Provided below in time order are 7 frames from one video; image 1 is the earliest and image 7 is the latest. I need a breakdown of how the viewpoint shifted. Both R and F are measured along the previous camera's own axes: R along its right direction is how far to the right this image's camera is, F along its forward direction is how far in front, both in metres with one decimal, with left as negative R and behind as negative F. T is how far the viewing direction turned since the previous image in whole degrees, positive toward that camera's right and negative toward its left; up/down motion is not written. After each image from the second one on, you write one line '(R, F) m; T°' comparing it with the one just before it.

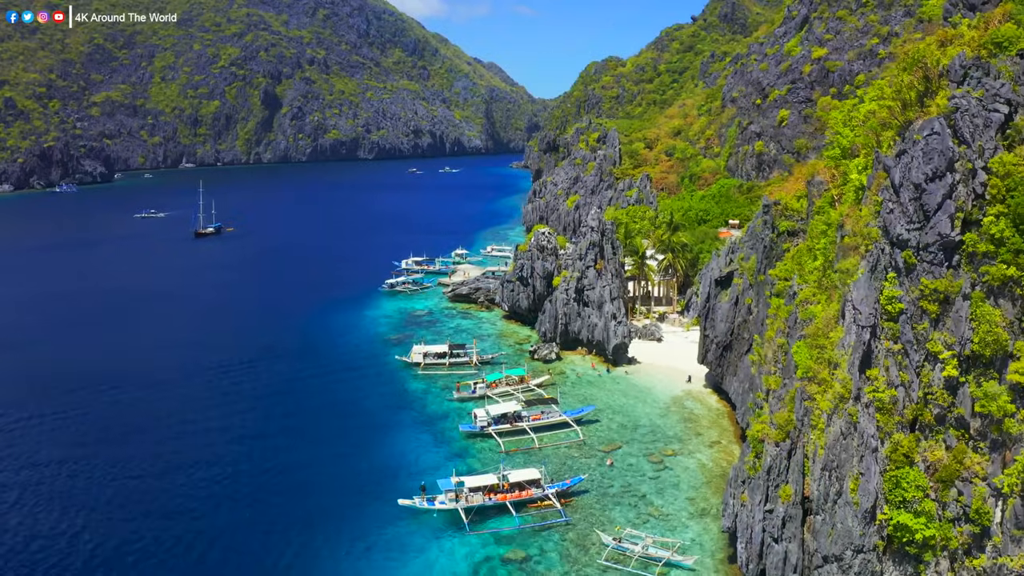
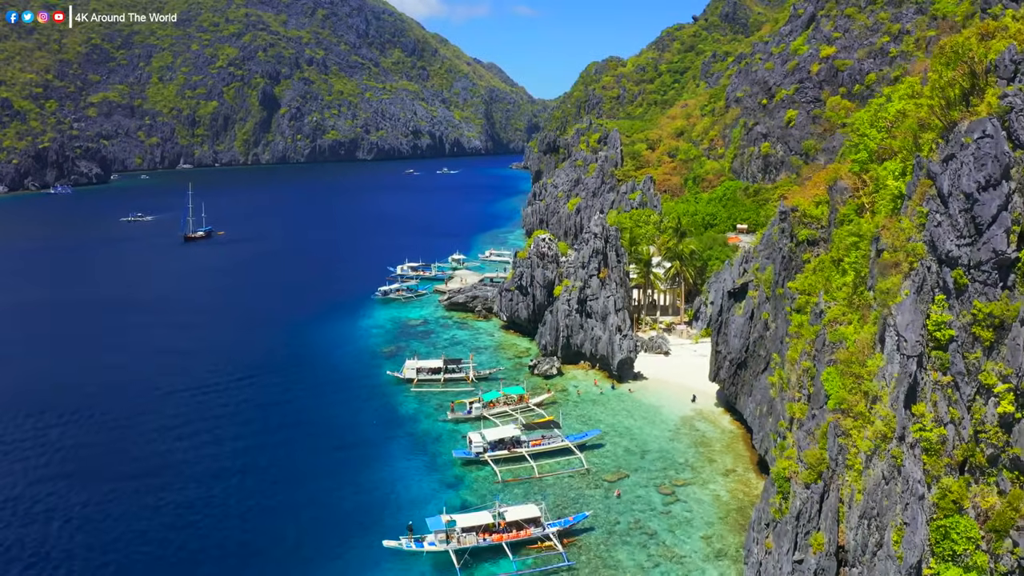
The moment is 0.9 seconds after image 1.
(+0.1, +3.5) m; 0°
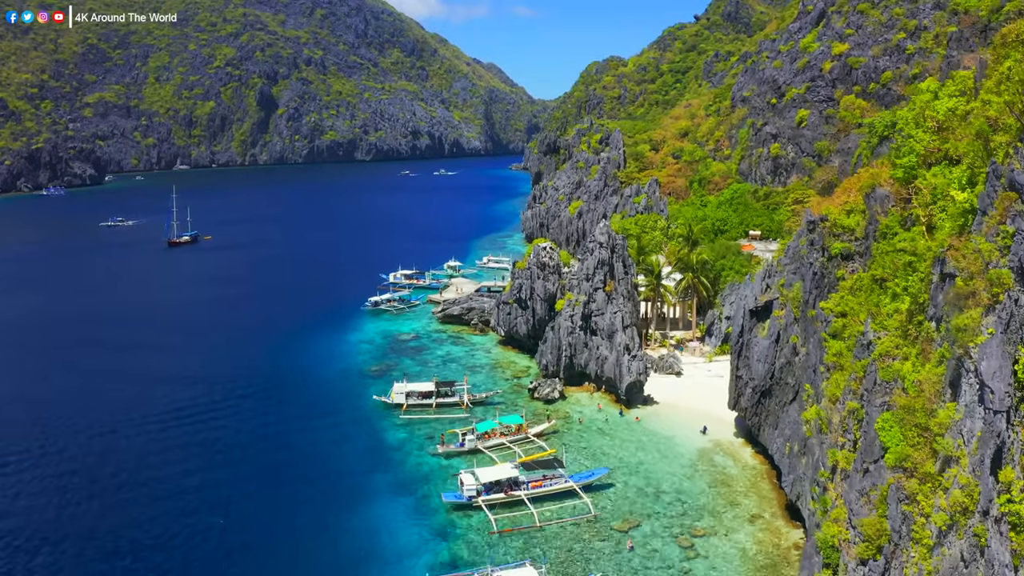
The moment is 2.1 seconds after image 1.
(+0.1, +4.9) m; 0°
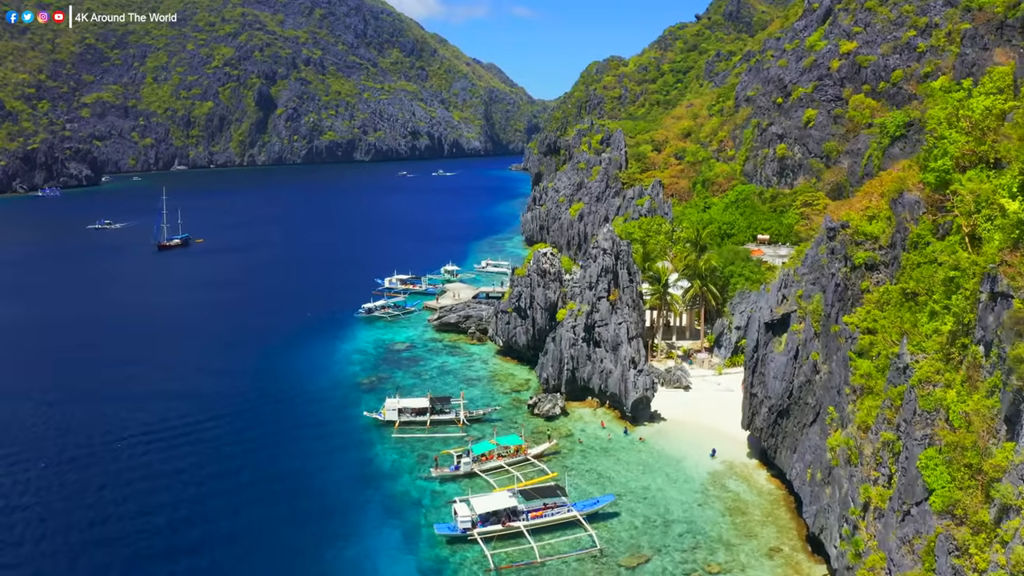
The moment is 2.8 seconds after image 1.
(+0.1, +2.9) m; 0°
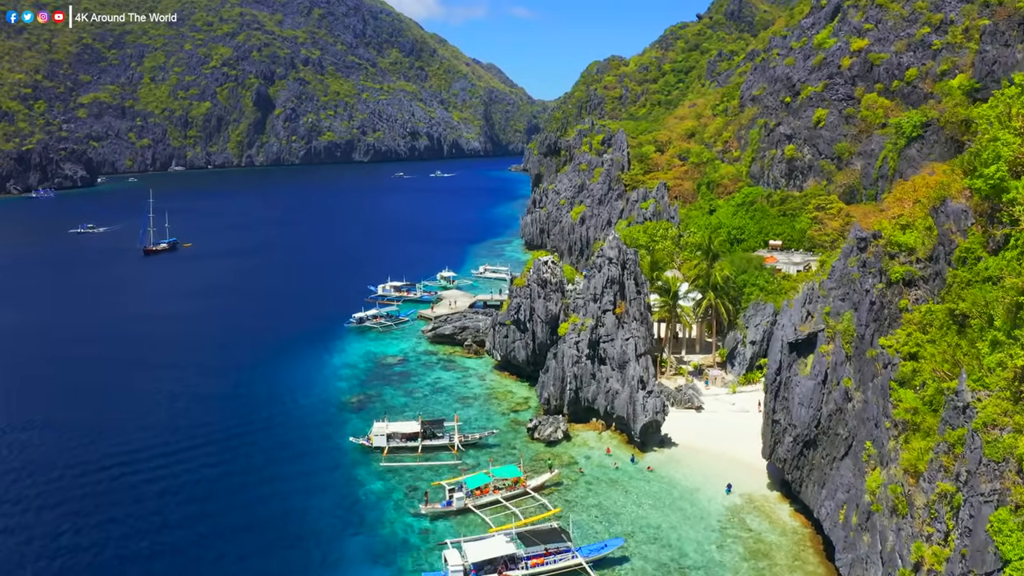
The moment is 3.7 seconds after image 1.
(+0.1, +3.8) m; 0°
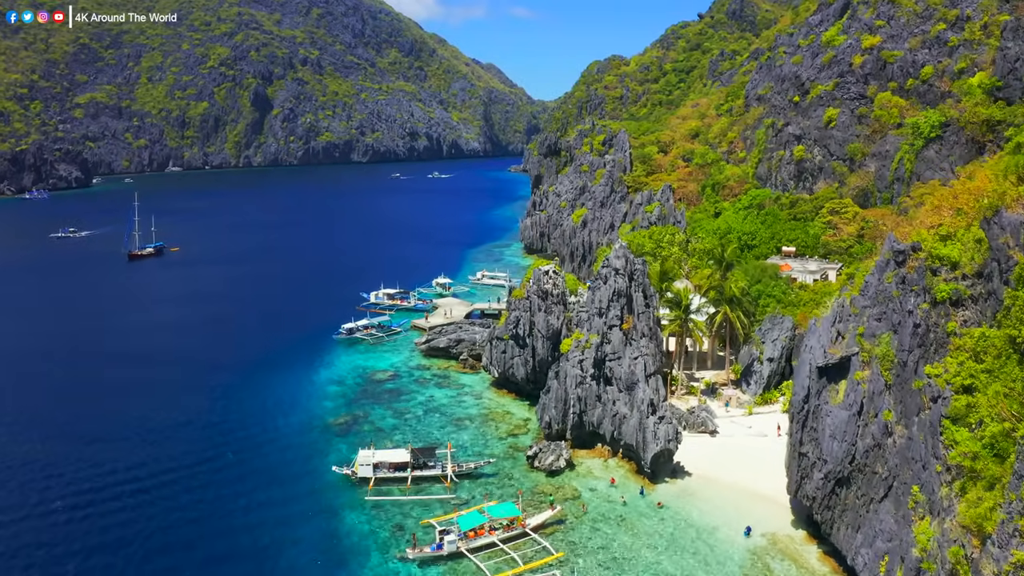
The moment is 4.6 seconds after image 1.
(+0.1, +3.8) m; 0°
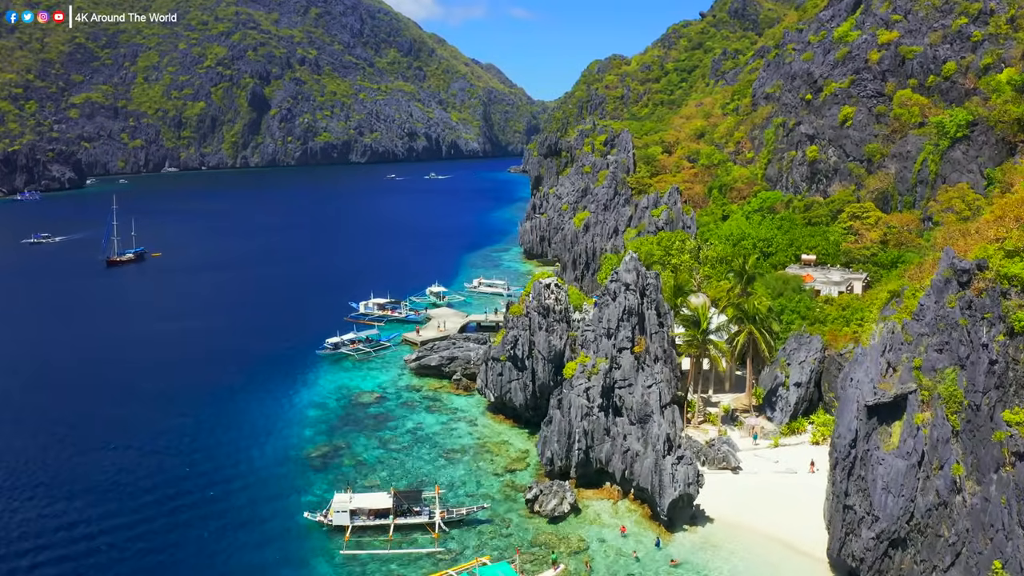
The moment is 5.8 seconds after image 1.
(+0.1, +4.9) m; 0°
